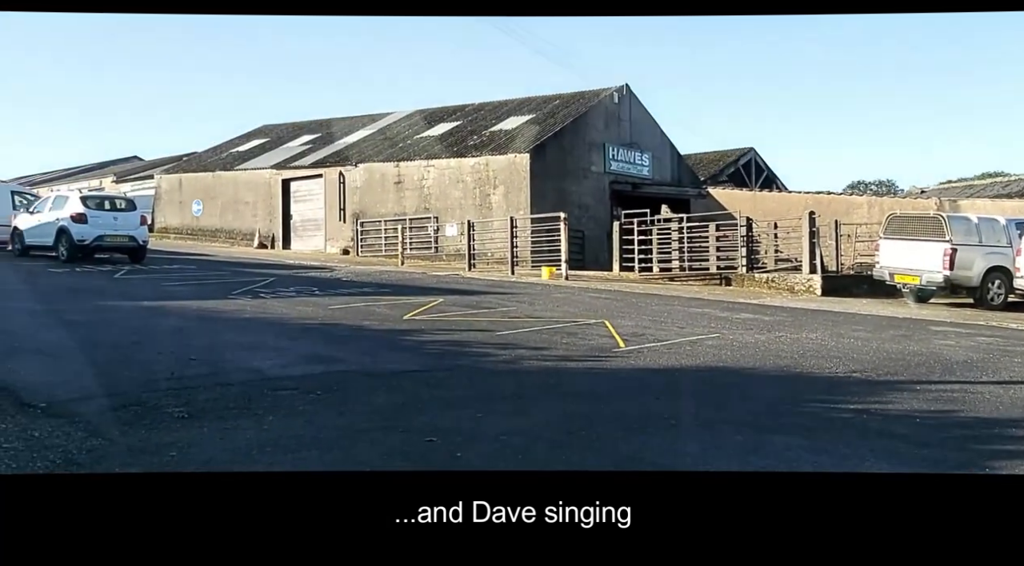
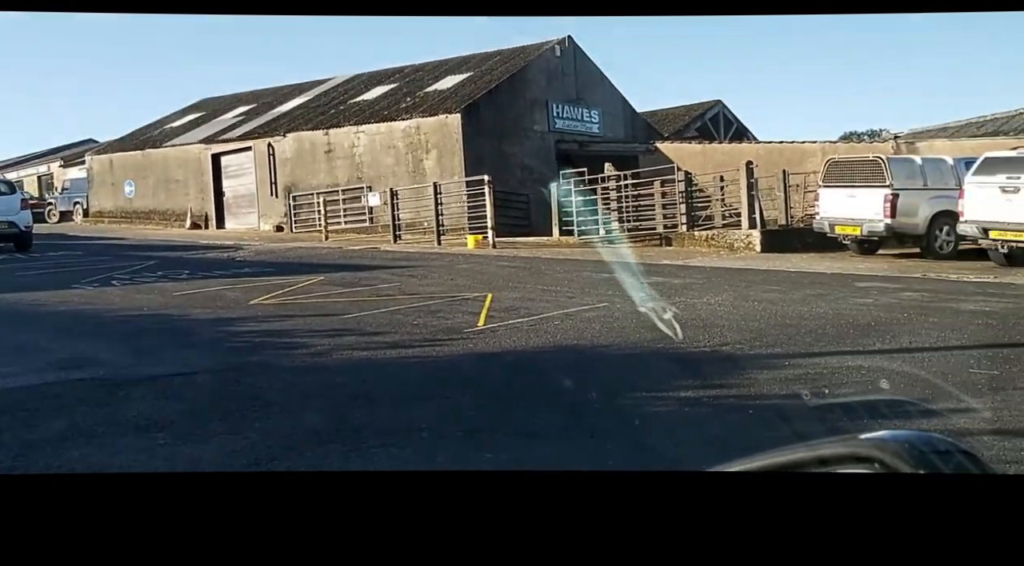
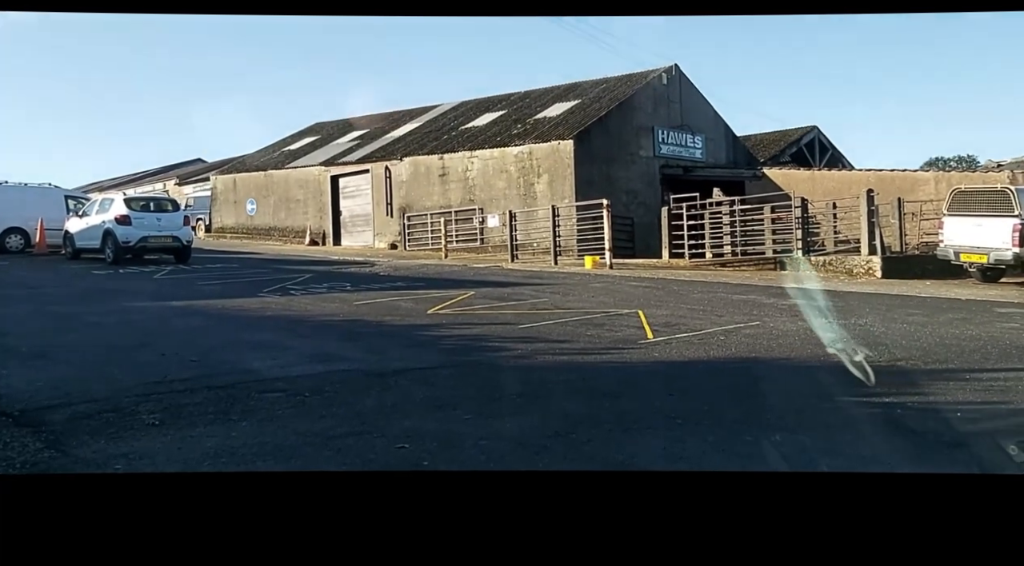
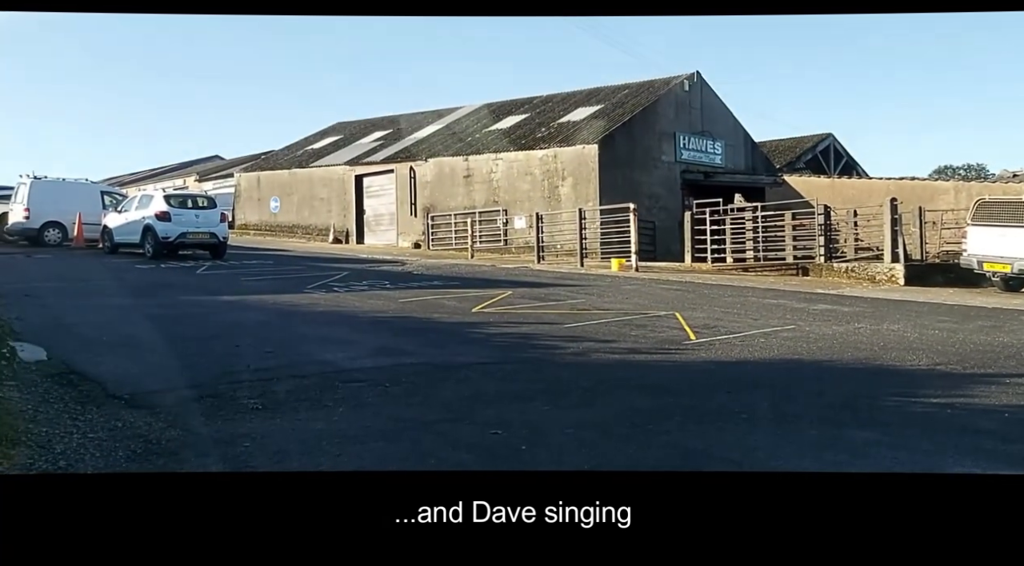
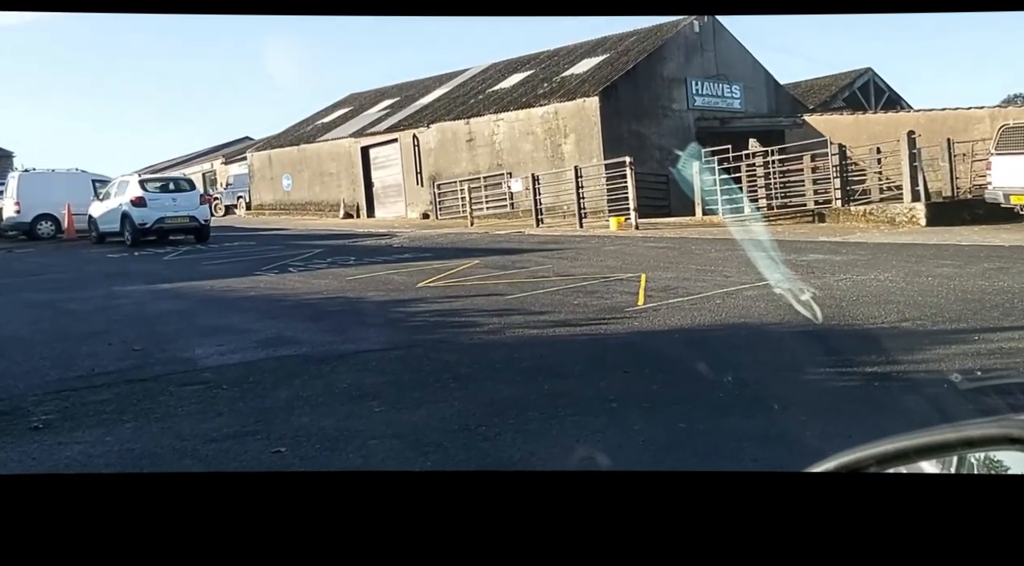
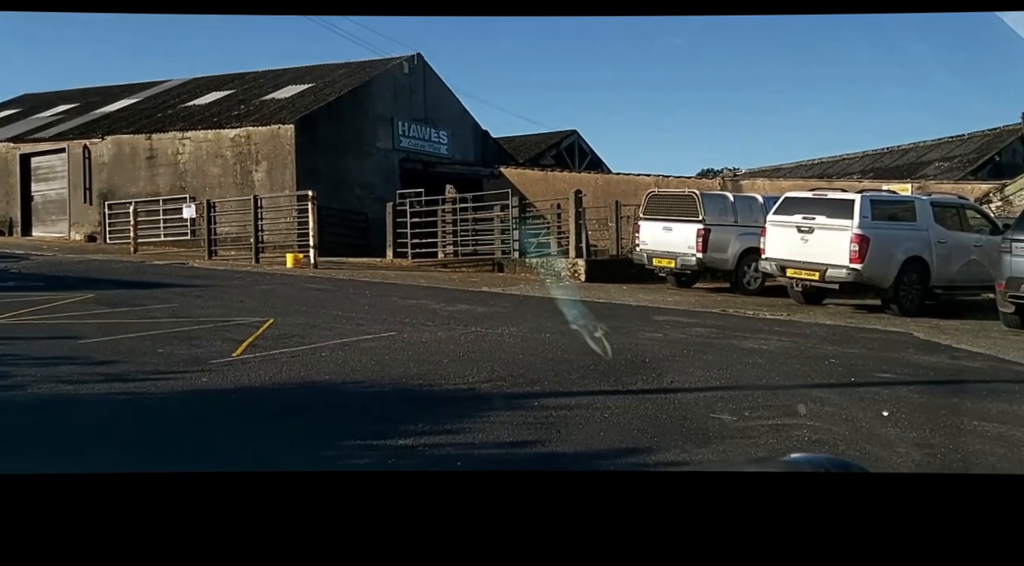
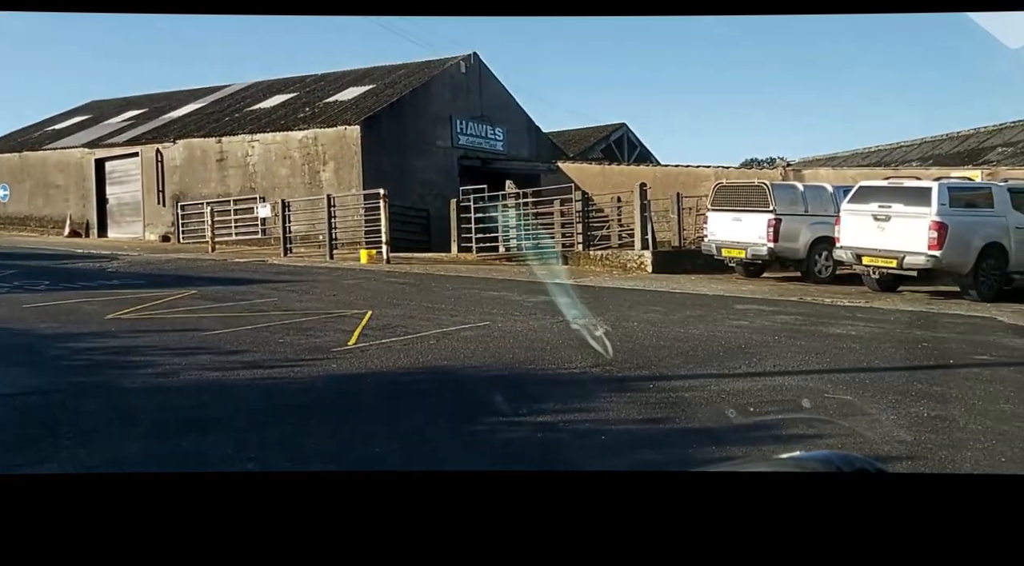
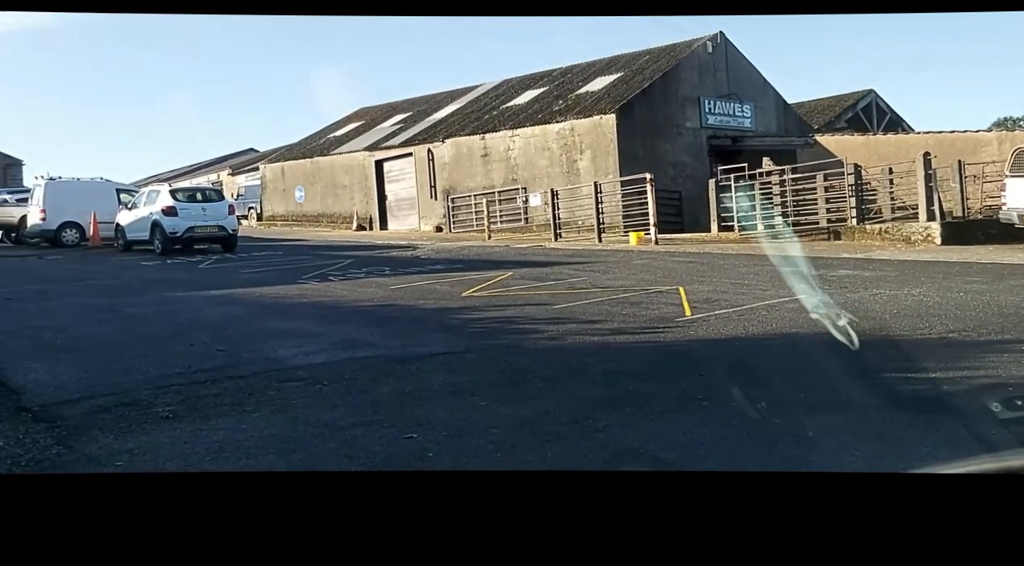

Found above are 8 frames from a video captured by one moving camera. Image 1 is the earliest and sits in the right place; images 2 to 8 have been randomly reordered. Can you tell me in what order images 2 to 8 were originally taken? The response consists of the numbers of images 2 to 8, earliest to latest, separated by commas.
4, 3, 8, 5, 2, 7, 6
